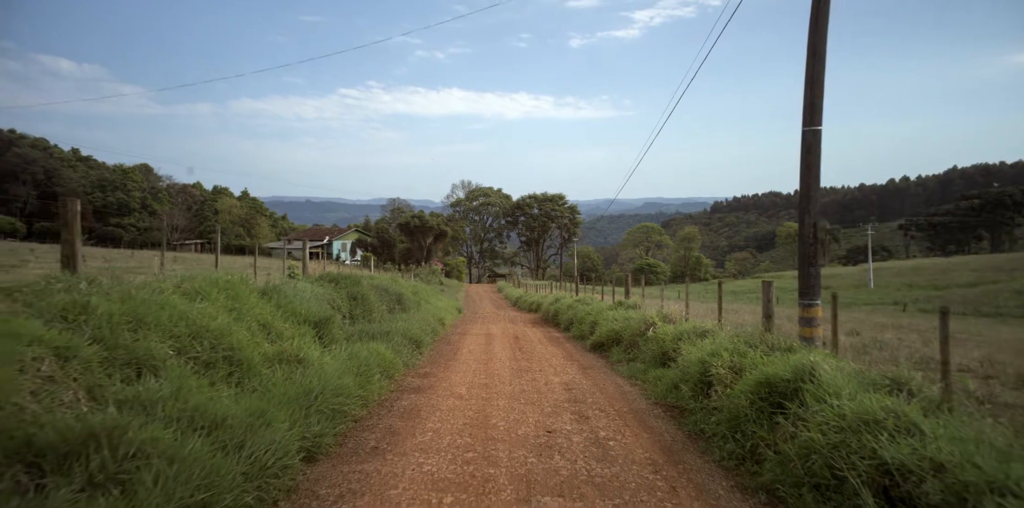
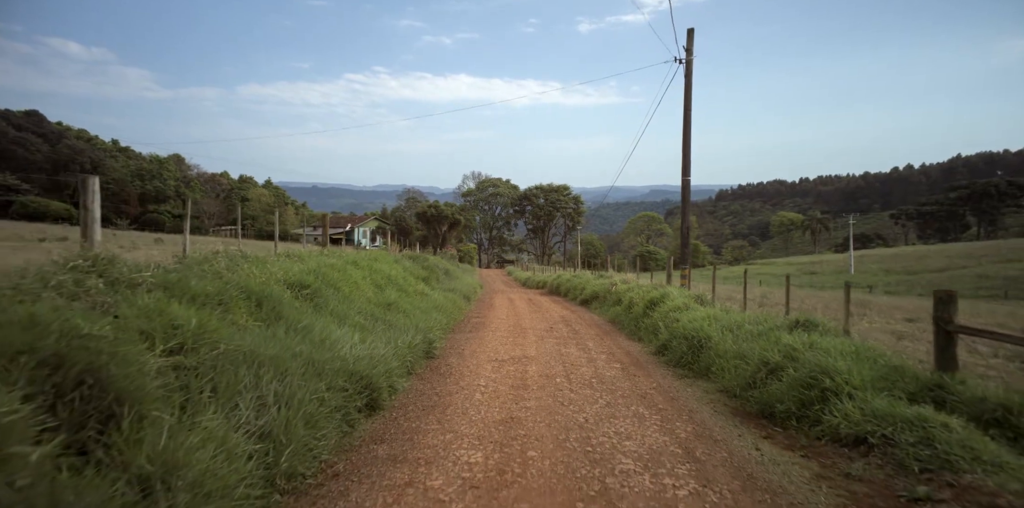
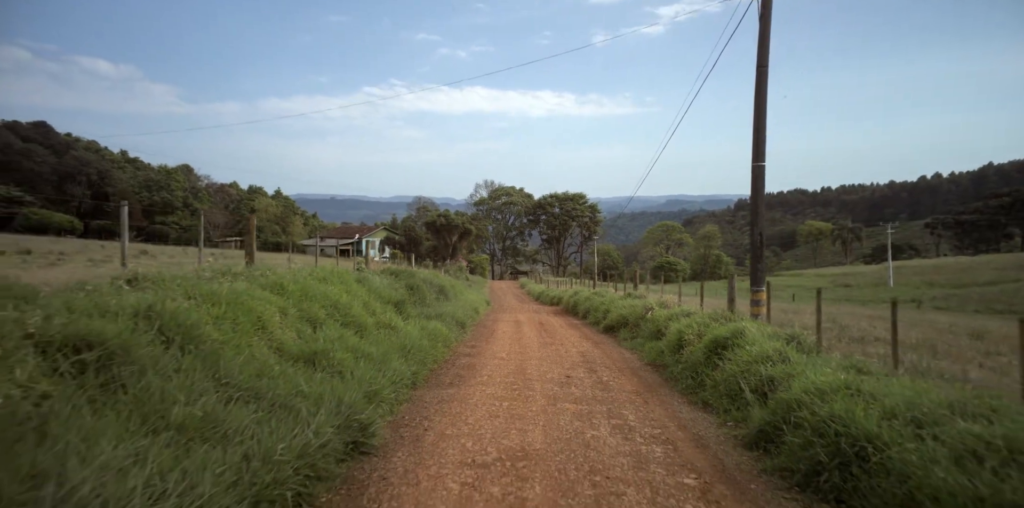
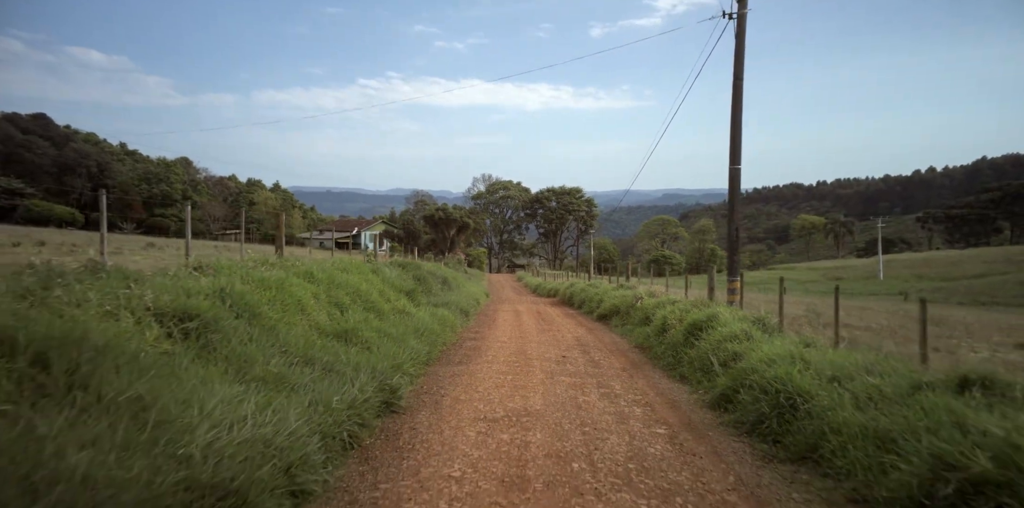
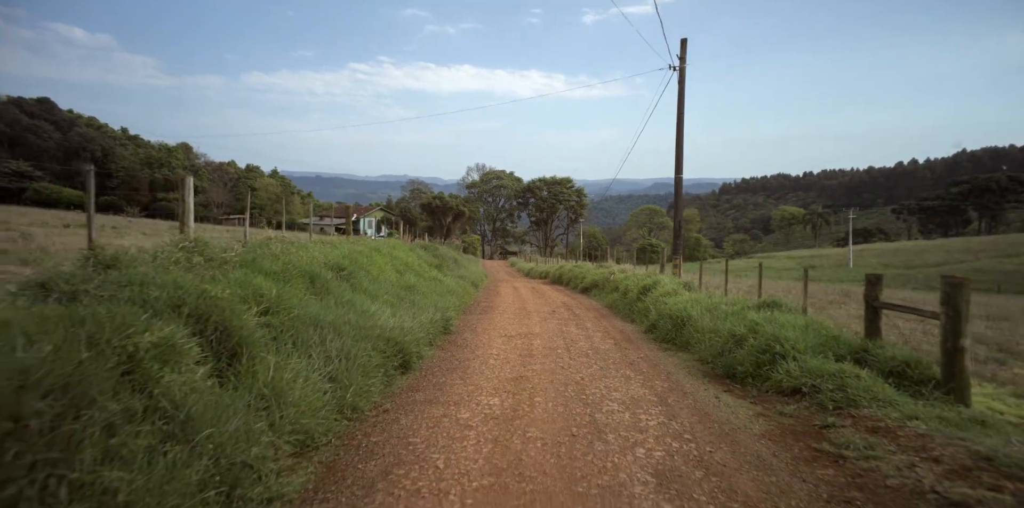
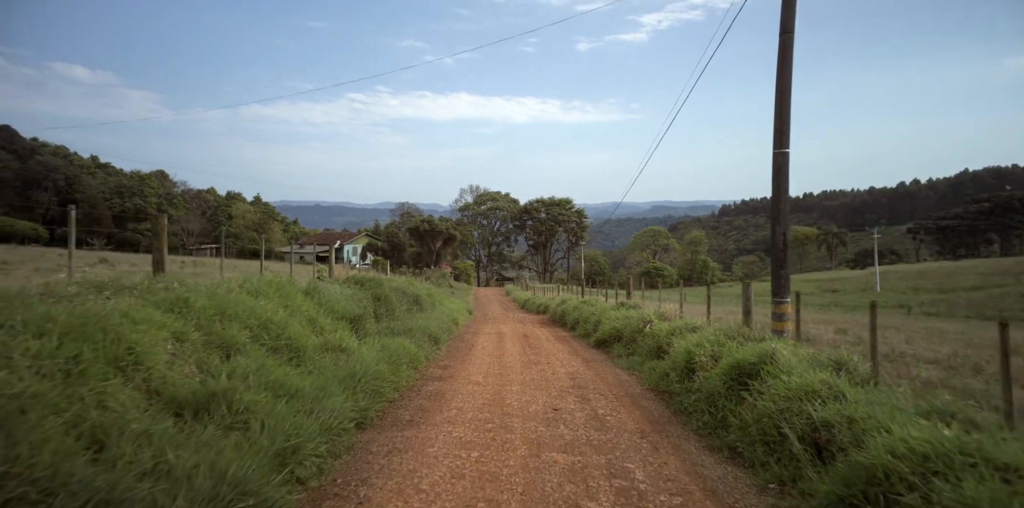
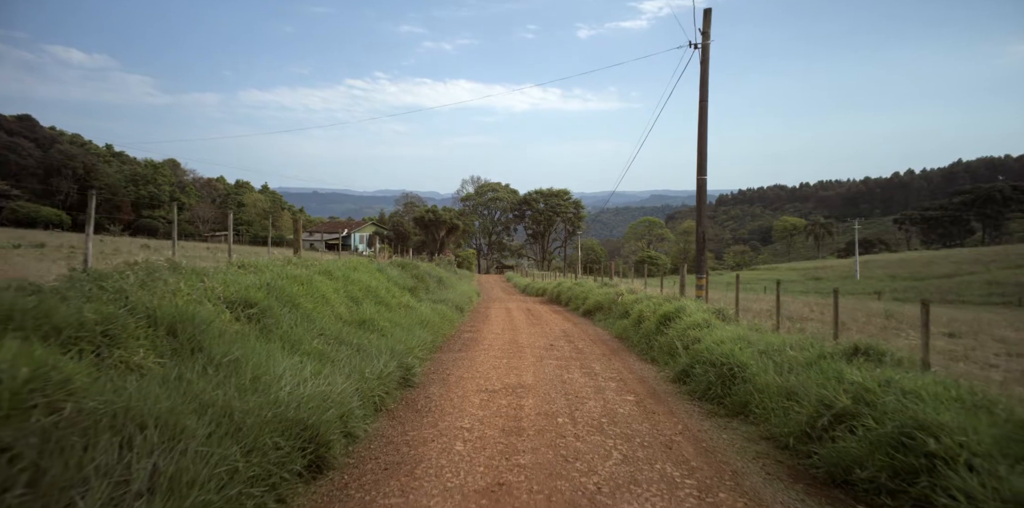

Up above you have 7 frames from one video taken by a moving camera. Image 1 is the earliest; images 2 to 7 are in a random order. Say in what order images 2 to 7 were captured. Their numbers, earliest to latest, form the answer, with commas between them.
6, 3, 4, 7, 2, 5
